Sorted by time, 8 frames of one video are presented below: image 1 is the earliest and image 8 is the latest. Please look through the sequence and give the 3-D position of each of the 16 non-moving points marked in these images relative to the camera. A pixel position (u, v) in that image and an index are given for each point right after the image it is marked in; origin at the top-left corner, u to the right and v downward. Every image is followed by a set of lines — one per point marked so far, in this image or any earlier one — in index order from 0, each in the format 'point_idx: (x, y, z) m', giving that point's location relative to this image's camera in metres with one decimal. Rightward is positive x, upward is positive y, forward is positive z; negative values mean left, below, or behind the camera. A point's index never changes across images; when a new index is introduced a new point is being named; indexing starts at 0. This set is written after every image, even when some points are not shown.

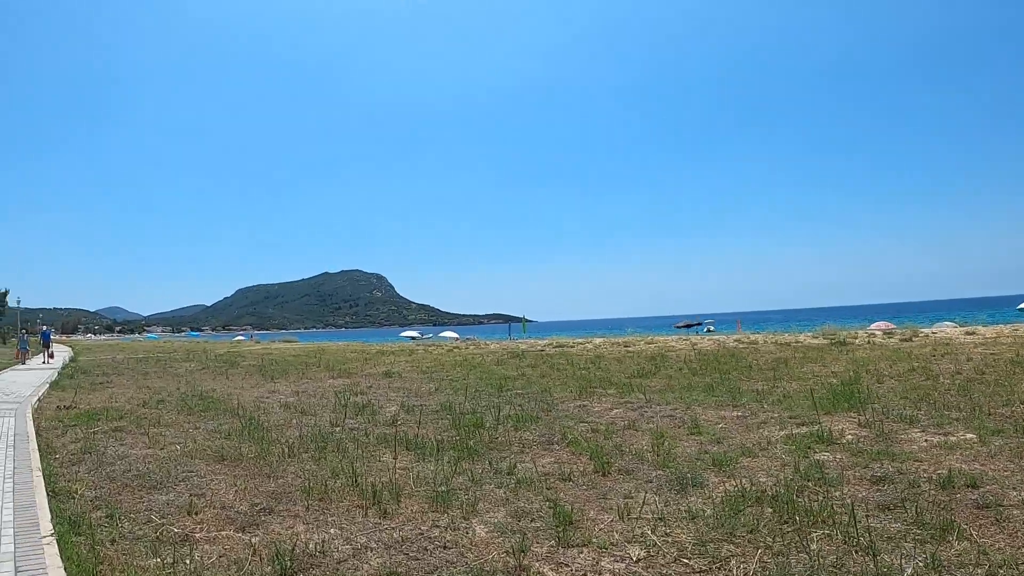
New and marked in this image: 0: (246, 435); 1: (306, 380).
0: (-3.9, -2.2, +9.2) m
1: (-5.7, -2.6, +17.4) m
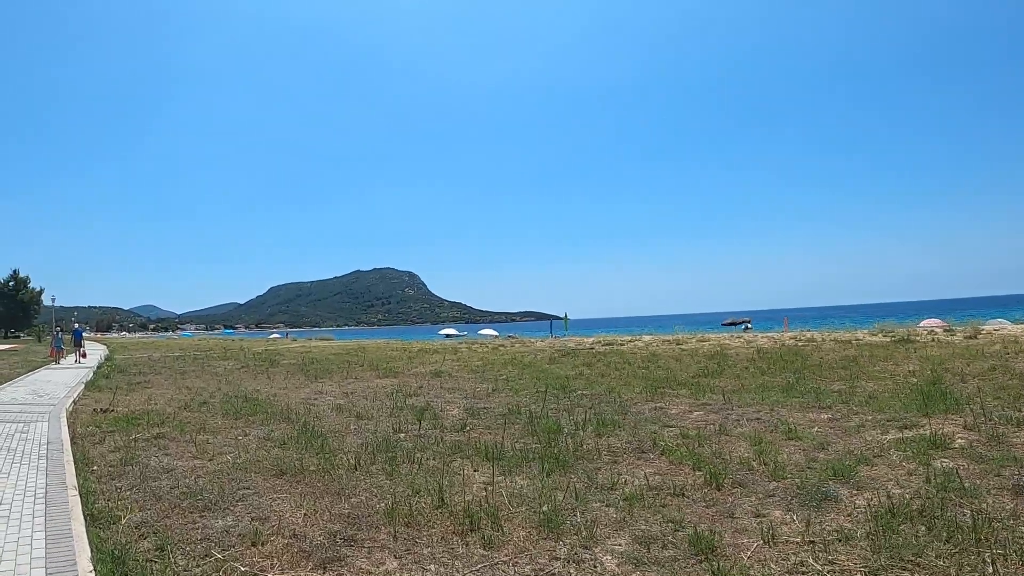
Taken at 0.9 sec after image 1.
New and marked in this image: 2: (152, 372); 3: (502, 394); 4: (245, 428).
0: (-2.7, -2.0, +8.2) m
1: (-4.2, -2.5, +16.4) m
2: (-10.4, -2.4, +18.0) m
3: (-0.2, -2.3, +13.5) m
4: (-3.9, -2.1, +9.3) m
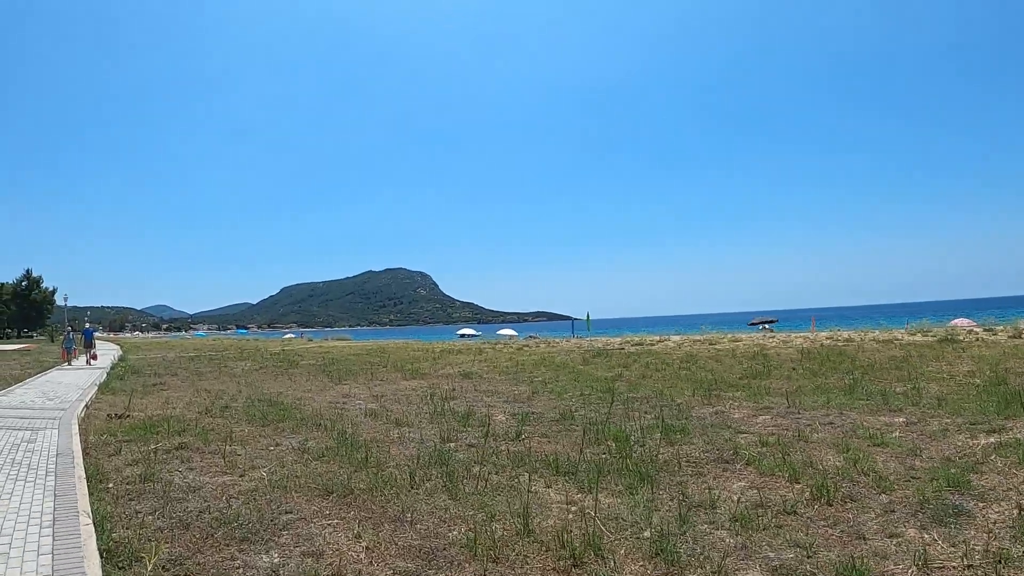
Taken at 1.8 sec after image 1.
0: (-1.9, -1.9, +7.2) m
1: (-3.3, -2.4, +15.5) m
2: (-9.5, -2.4, +17.1) m
3: (+0.7, -2.2, +12.5) m
4: (-3.1, -2.0, +8.3) m
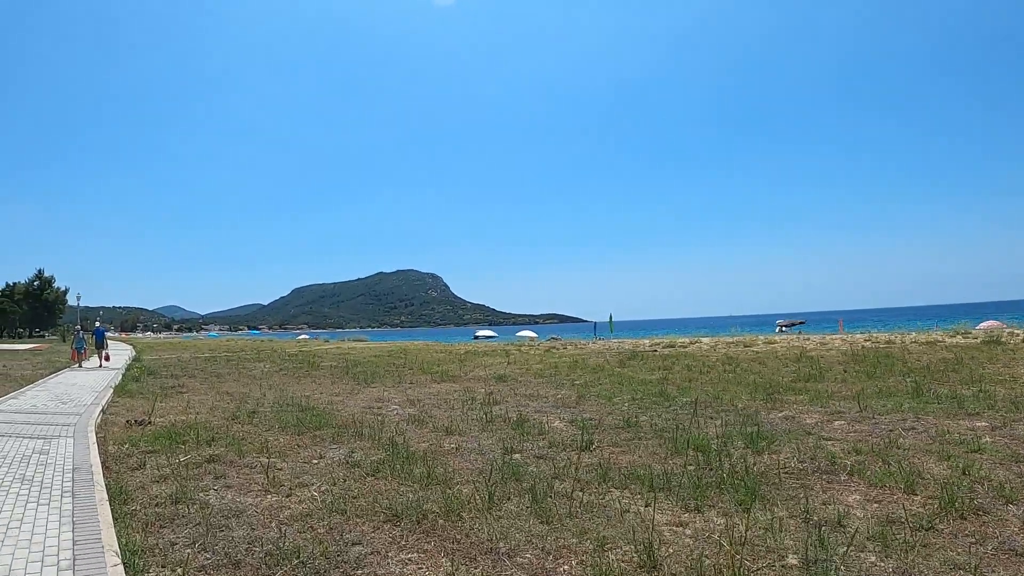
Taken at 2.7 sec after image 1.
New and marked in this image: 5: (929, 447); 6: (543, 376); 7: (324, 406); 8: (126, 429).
0: (-1.1, -1.8, +6.3) m
1: (-2.4, -2.3, +14.5) m
2: (-8.5, -2.3, +16.2) m
3: (+1.6, -2.1, +11.6) m
4: (-2.3, -1.9, +7.4) m
5: (+6.2, -2.3, +9.1) m
6: (+0.8, -2.3, +16.4) m
7: (-3.4, -2.1, +11.3) m
8: (-5.0, -1.8, +8.1) m
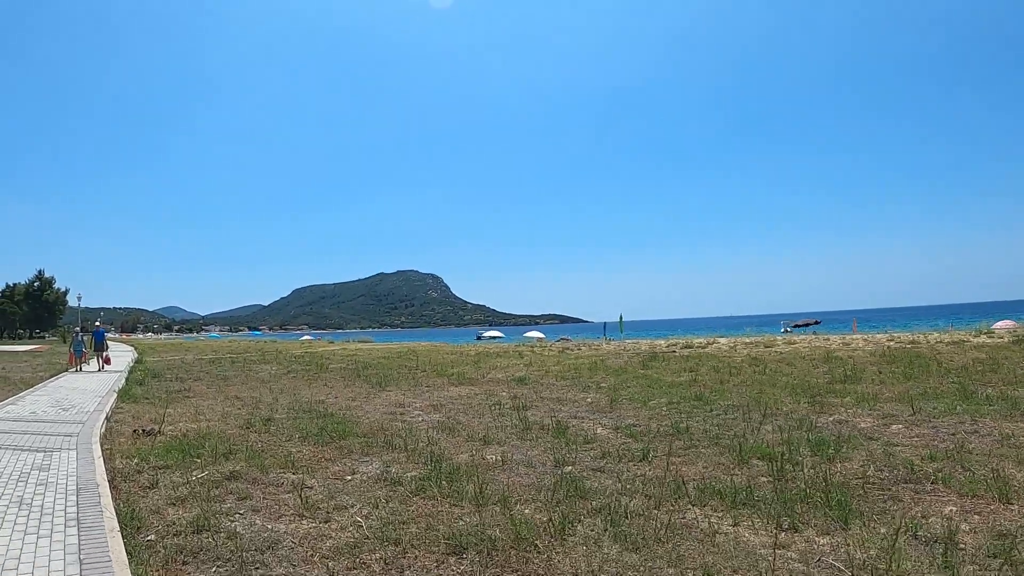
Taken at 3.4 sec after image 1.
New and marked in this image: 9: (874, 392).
0: (-0.5, -1.8, +5.6) m
1: (-1.9, -2.3, +13.8) m
2: (-8.0, -2.3, +15.5) m
3: (+2.1, -2.1, +10.8) m
4: (-1.7, -1.8, +6.7) m
5: (+6.7, -2.2, +8.4) m
6: (+1.3, -2.3, +15.7) m
7: (-2.9, -2.1, +10.5) m
8: (-4.5, -1.8, +7.4) m
9: (+7.8, -2.2, +13.4) m
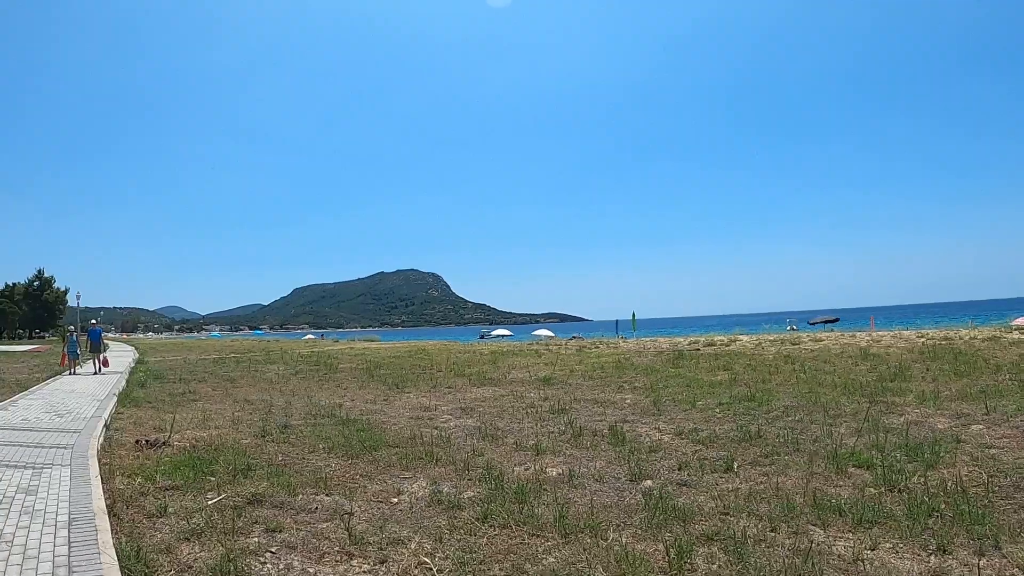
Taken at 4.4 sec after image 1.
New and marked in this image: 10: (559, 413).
0: (+0.1, -1.6, +4.6) m
1: (-1.3, -2.1, +12.8) m
2: (-7.4, -2.1, +14.5) m
3: (+2.7, -1.9, +9.9) m
4: (-1.1, -1.7, +5.7) m
5: (+7.3, -2.1, +7.5) m
6: (+1.9, -2.1, +14.7) m
7: (-2.3, -2.0, +9.6) m
8: (-3.9, -1.7, +6.4) m
9: (+8.4, -2.1, +12.5) m
10: (+0.7, -2.0, +9.7) m
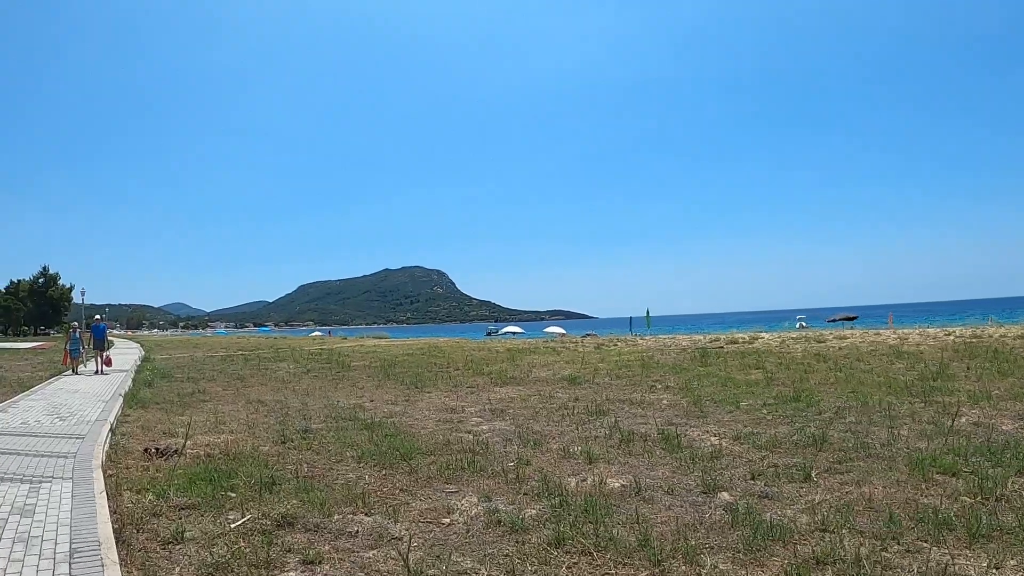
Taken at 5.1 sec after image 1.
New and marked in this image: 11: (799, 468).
0: (+0.5, -1.6, +3.9) m
1: (-0.8, -2.0, +12.2) m
2: (-6.9, -2.0, +13.9) m
3: (+3.2, -1.8, +9.2) m
4: (-0.7, -1.6, +5.1) m
5: (+7.8, -2.0, +6.8) m
6: (+2.5, -2.0, +14.0) m
7: (-1.8, -1.9, +8.9) m
8: (-3.4, -1.6, +5.8) m
9: (+8.9, -2.0, +11.8) m
10: (+1.2, -1.9, +9.0) m
11: (+2.6, -1.7, +5.6) m
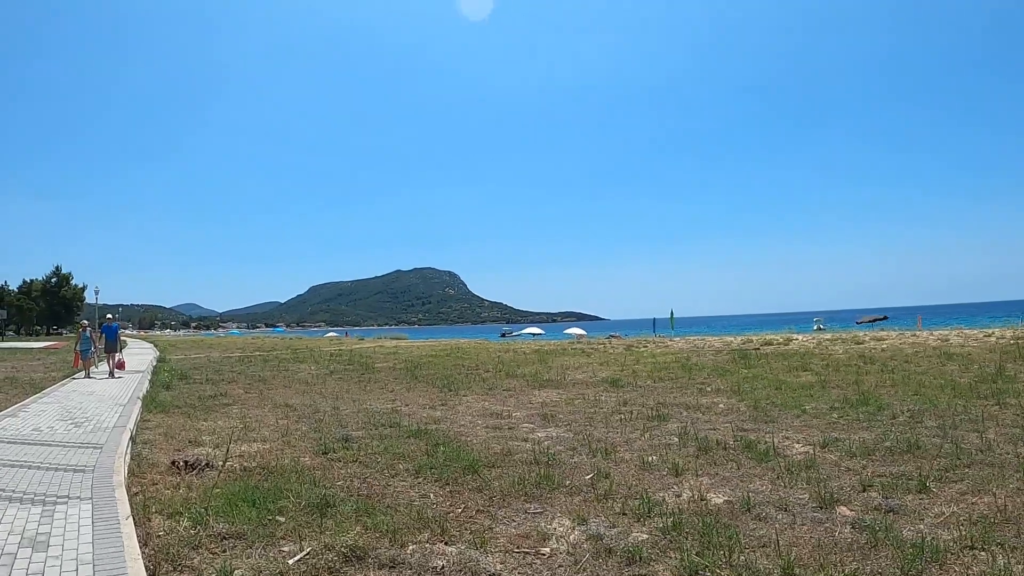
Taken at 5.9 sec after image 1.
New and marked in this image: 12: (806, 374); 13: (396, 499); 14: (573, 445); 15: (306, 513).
0: (+1.2, -1.5, +3.1) m
1: (0.0, -1.9, +11.4) m
2: (-6.1, -2.0, +13.2) m
3: (+3.9, -1.8, +8.4) m
4: (0.0, -1.5, +4.3) m
5: (+8.5, -1.9, +5.9) m
6: (+3.2, -1.9, +13.2) m
7: (-1.1, -1.8, +8.1) m
8: (-2.7, -1.5, +5.0) m
9: (+9.6, -1.9, +10.9) m
10: (+1.9, -1.8, +8.2) m
11: (+3.3, -1.6, +4.8) m
12: (+6.3, -1.9, +13.3) m
13: (-0.8, -1.5, +4.5) m
14: (+0.8, -1.7, +6.6) m
15: (-1.3, -1.5, +4.1) m
